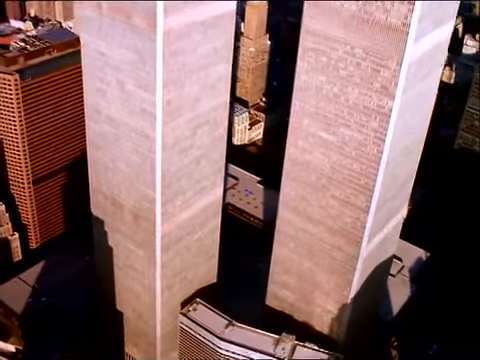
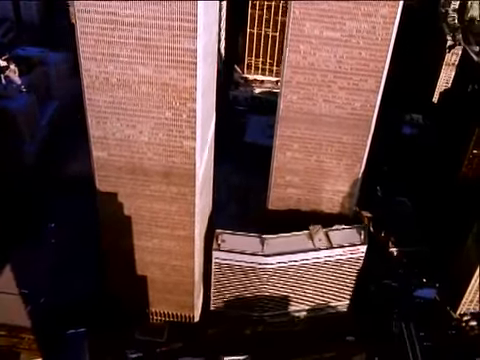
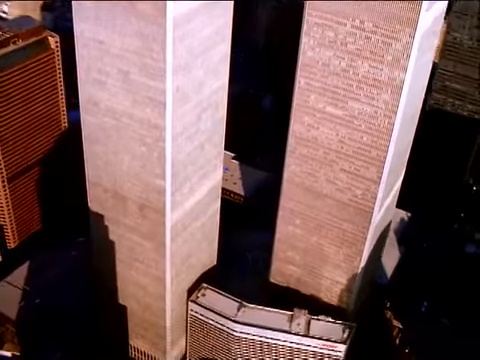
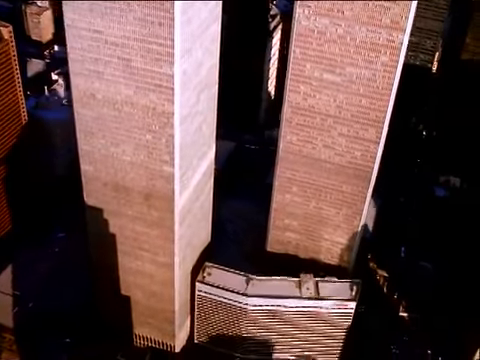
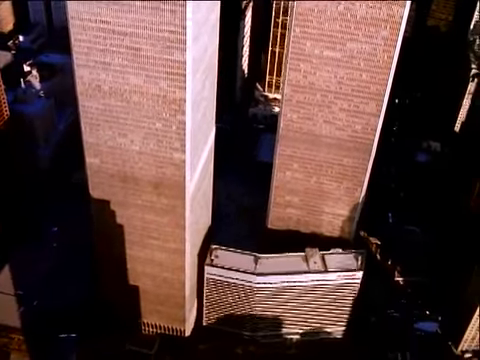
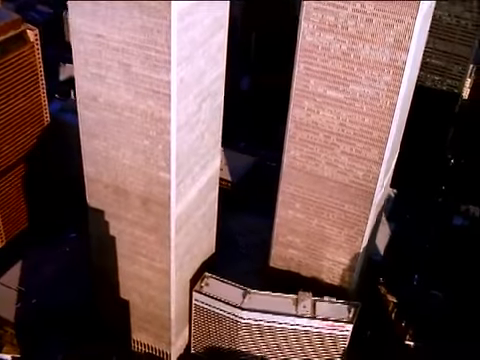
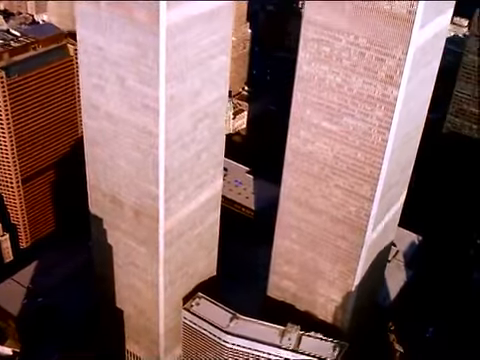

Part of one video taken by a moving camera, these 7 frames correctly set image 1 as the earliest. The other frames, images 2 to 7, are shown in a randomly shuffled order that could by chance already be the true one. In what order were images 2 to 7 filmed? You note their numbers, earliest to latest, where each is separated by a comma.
7, 3, 6, 4, 5, 2
